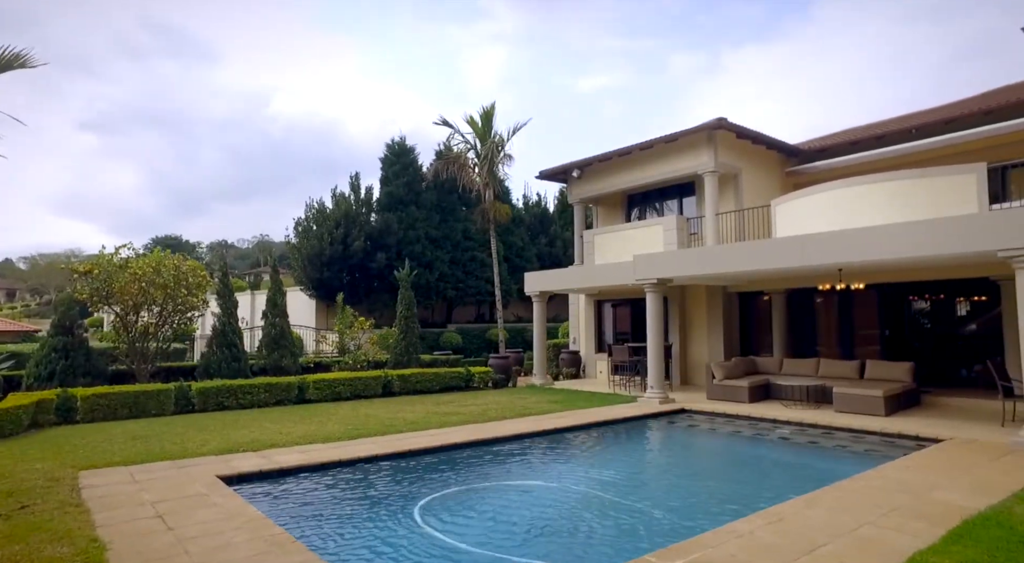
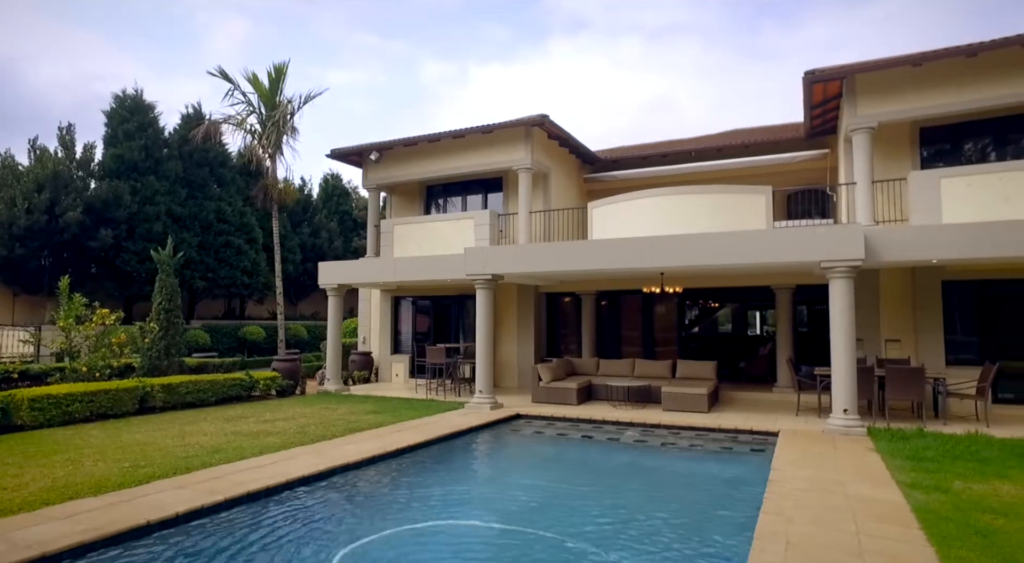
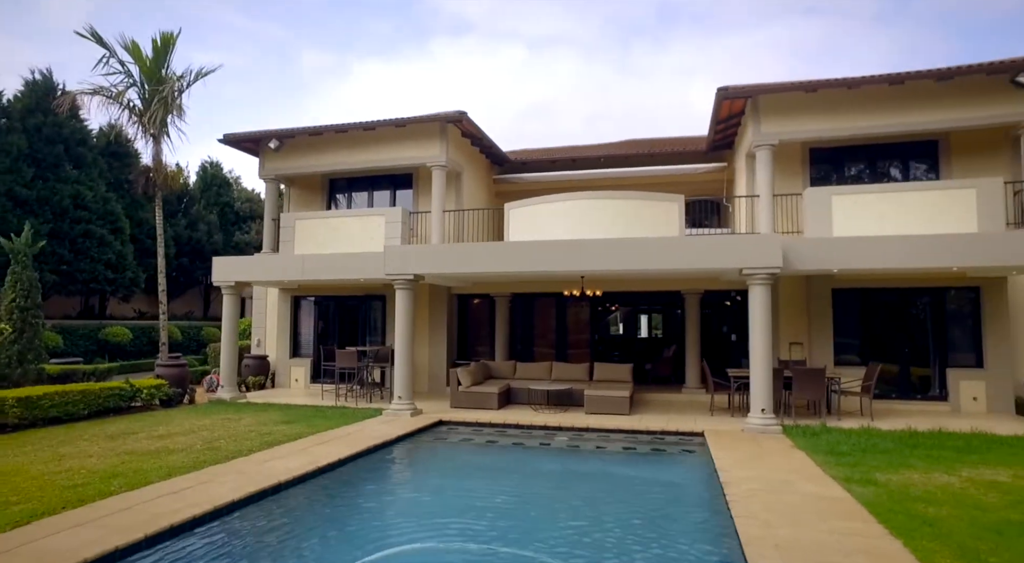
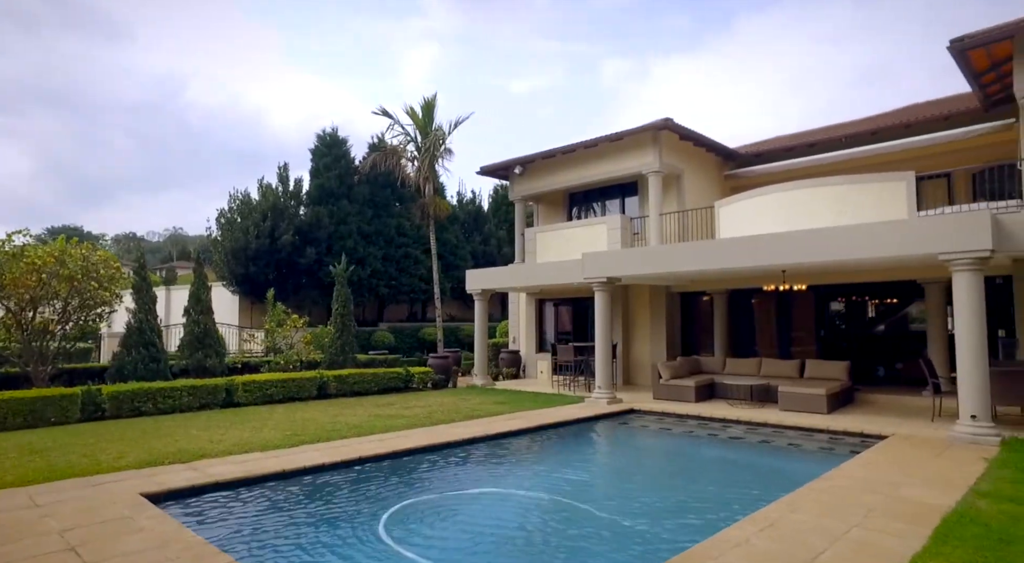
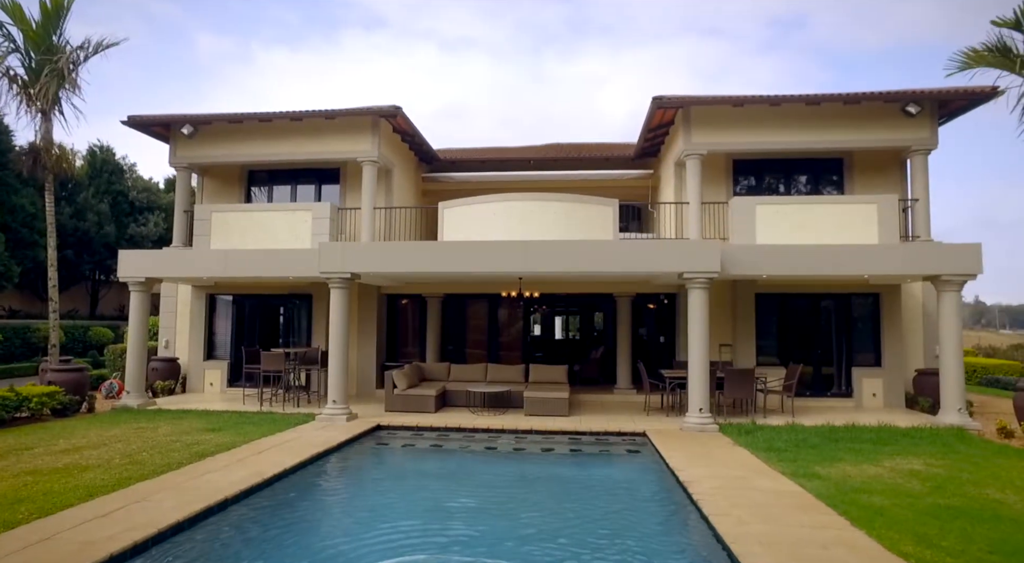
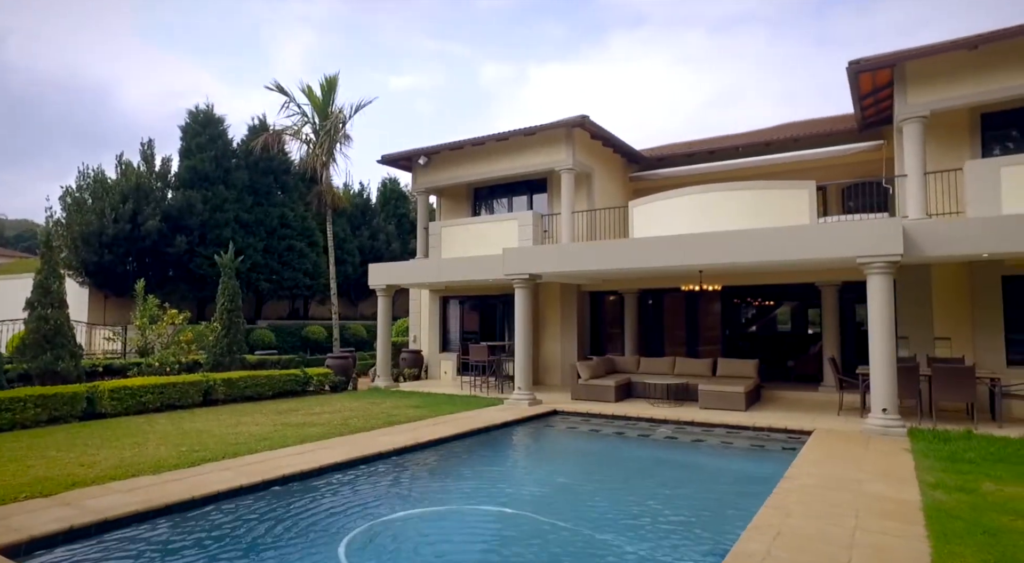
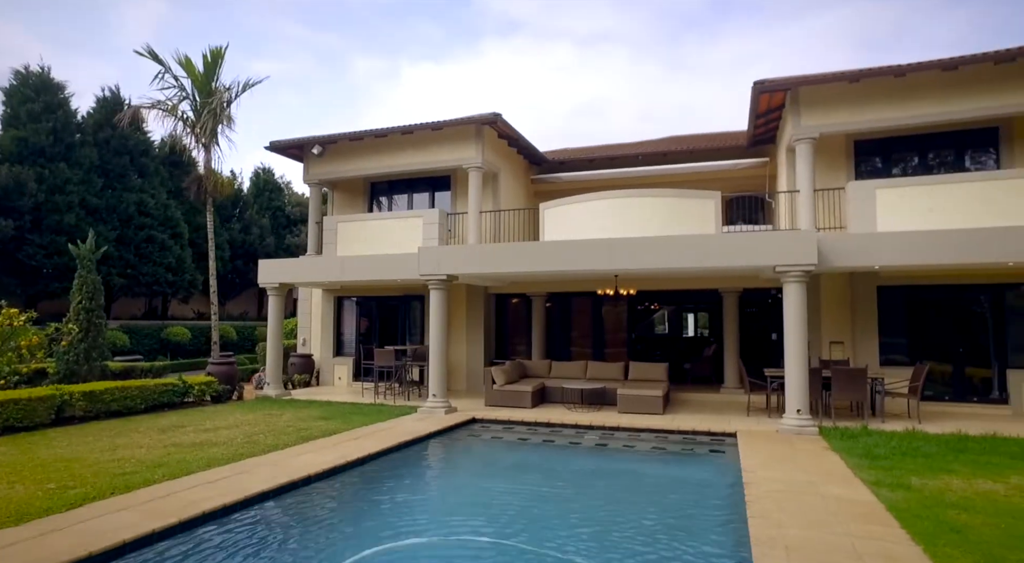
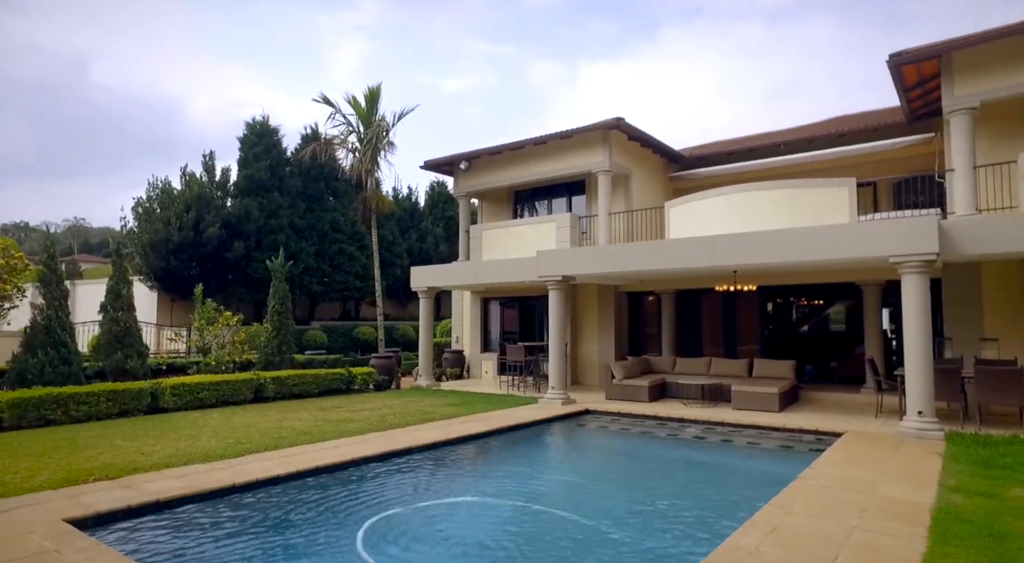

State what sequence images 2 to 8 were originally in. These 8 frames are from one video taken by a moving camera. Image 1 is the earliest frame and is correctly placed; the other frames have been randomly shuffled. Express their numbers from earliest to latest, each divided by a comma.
4, 8, 6, 2, 7, 3, 5
